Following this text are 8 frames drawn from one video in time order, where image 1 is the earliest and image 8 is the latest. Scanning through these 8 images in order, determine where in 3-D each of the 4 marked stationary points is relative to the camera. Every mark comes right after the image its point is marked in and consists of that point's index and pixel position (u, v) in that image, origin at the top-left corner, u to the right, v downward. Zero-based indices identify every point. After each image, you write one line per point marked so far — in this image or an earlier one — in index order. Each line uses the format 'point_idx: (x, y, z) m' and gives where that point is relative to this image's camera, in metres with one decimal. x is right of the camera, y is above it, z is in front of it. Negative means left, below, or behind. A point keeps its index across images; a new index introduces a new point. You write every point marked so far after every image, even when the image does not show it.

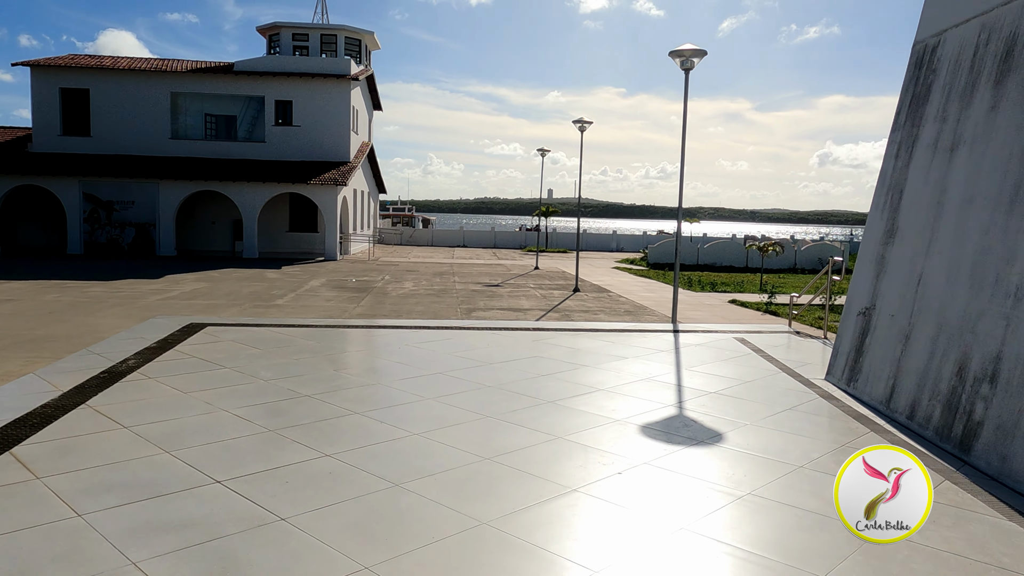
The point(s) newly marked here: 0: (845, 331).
0: (+3.6, -0.5, +8.1) m
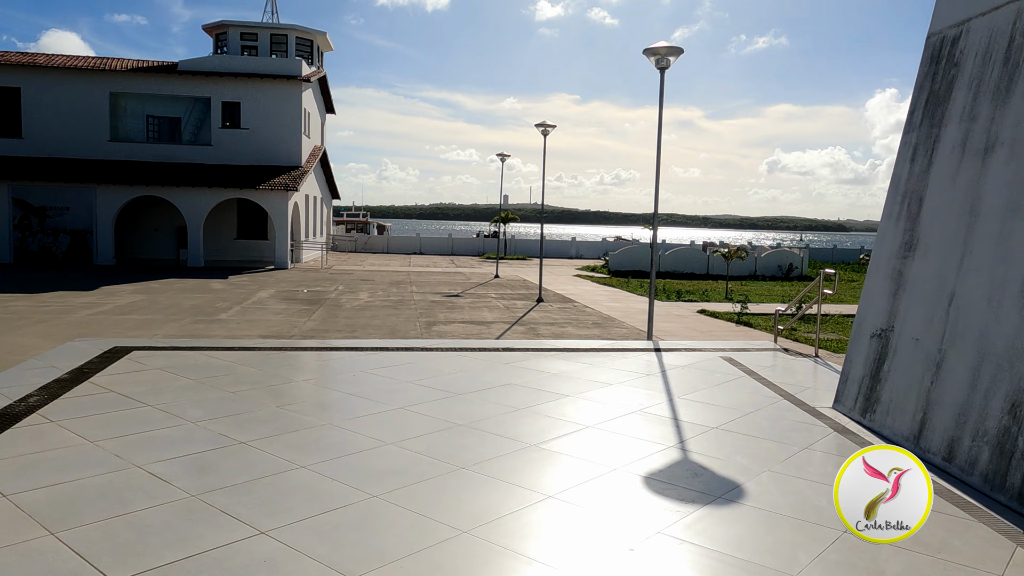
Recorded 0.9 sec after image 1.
0: (+3.3, -0.6, +7.2) m
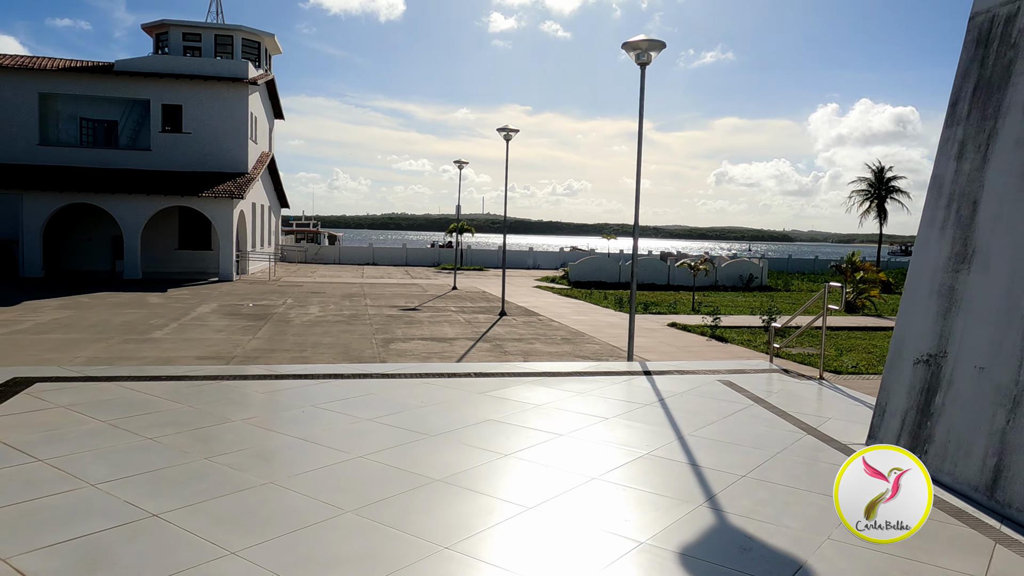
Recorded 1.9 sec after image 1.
0: (+3.2, -0.8, +6.2) m
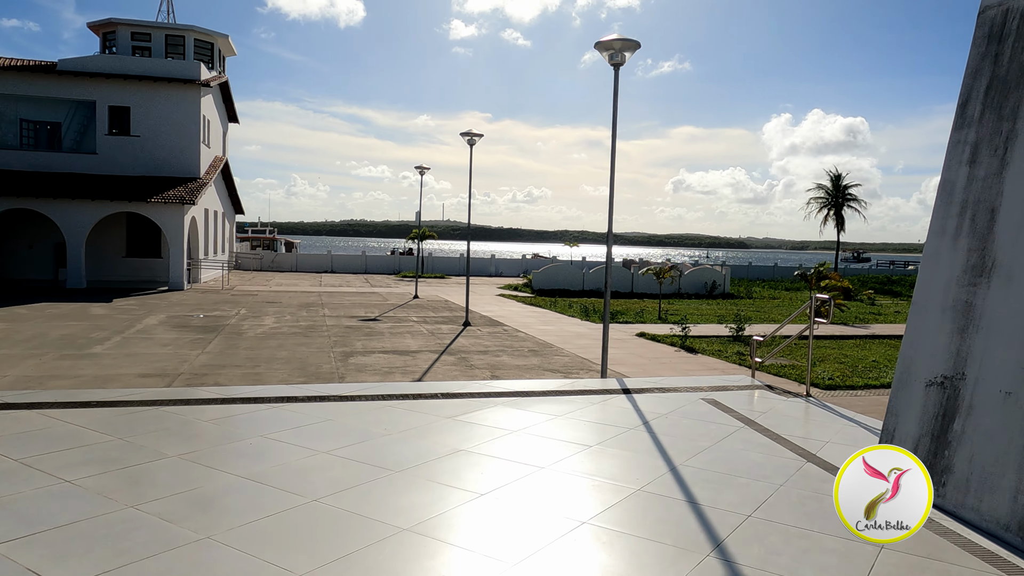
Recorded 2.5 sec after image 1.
0: (+3.0, -0.9, +5.7) m
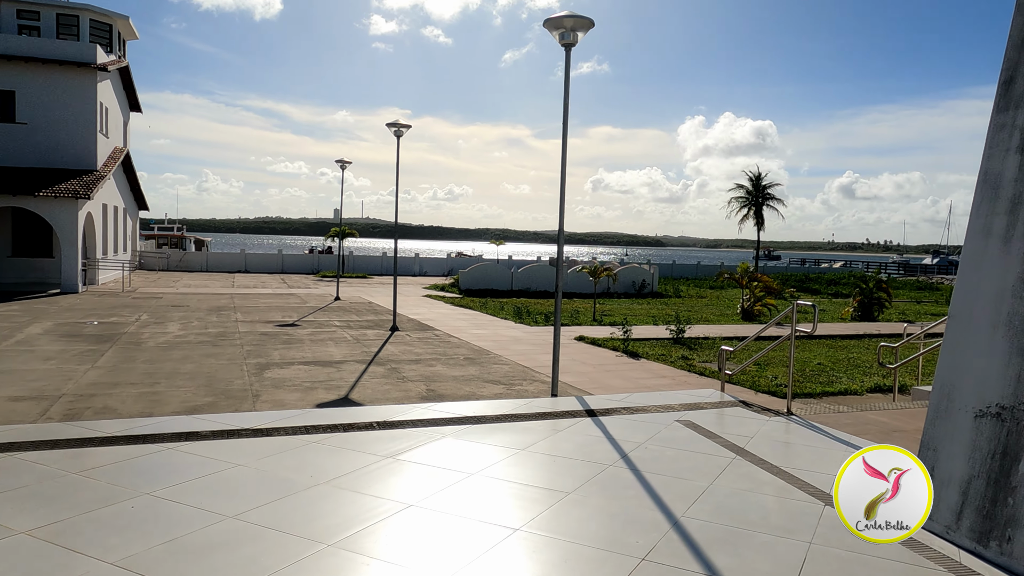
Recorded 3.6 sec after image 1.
0: (+2.8, -1.0, +4.8) m
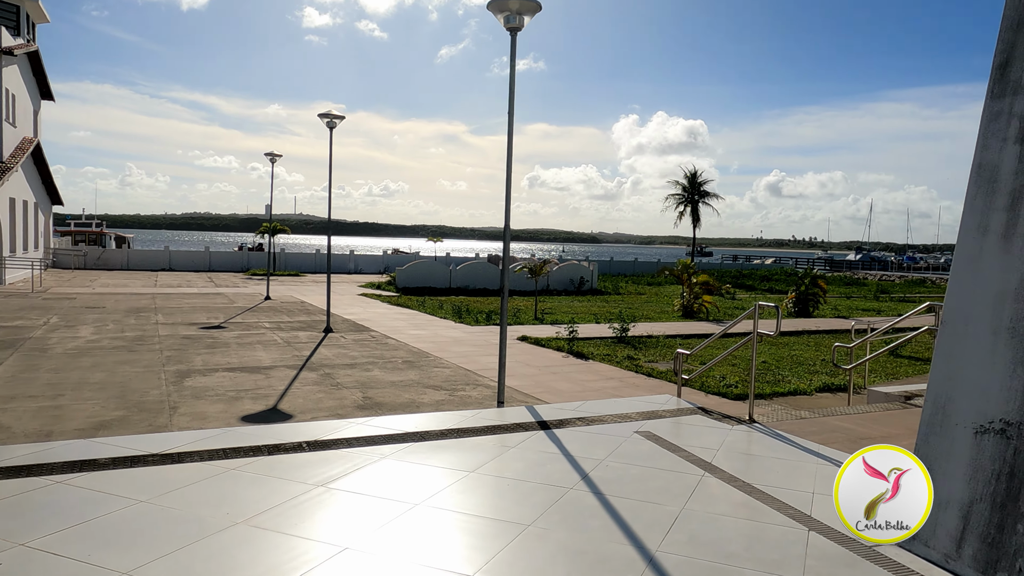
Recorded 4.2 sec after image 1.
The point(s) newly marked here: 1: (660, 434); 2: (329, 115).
0: (+2.5, -1.0, +4.3) m
1: (+1.4, -1.4, +7.1) m
2: (-4.4, +4.2, +18.1) m
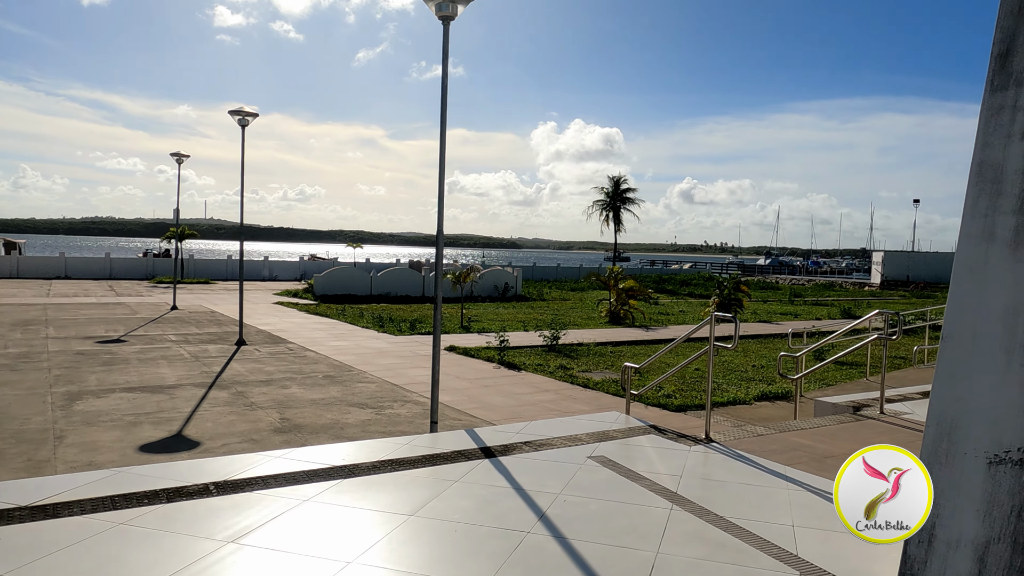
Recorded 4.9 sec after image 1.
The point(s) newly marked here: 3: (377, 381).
0: (+2.3, -1.1, +3.9) m
1: (+0.9, -1.5, +6.5) m
2: (-6.0, +3.9, +16.9) m
3: (-2.3, -1.6, +13.1) m
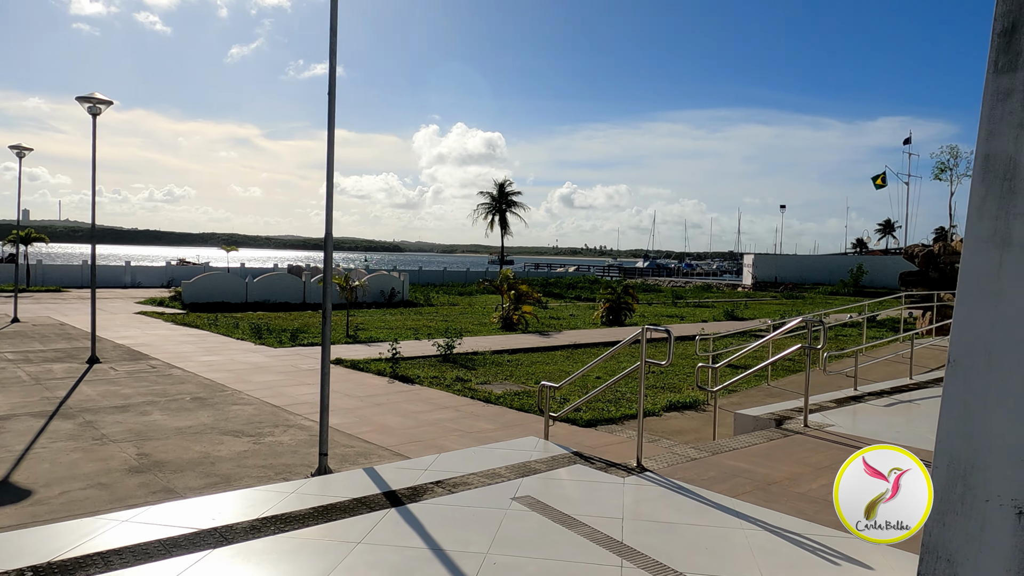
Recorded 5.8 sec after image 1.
0: (+2.0, -1.1, +3.2) m
1: (+0.2, -1.6, +5.6) m
2: (-8.2, +3.7, +14.9) m
3: (-3.9, -1.8, +11.6) m
